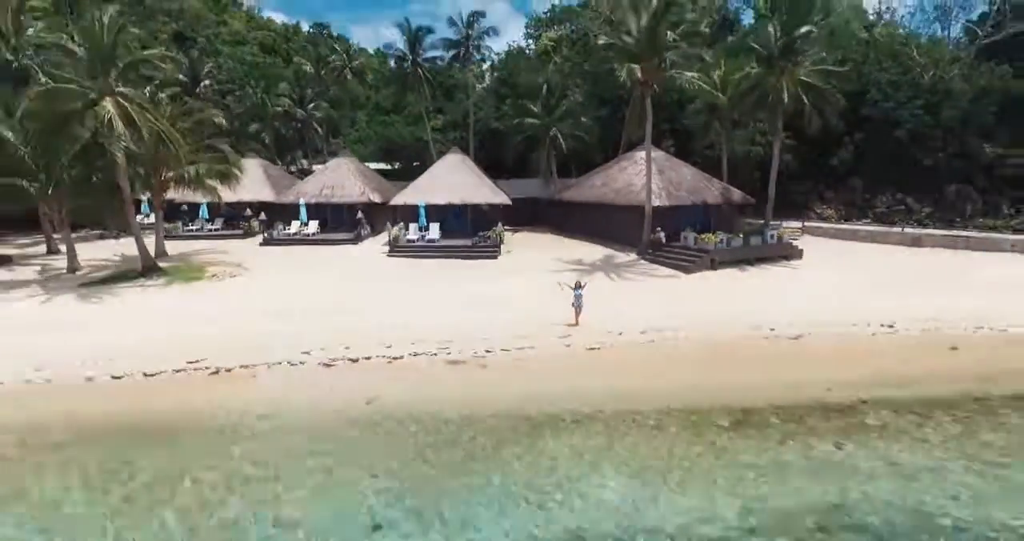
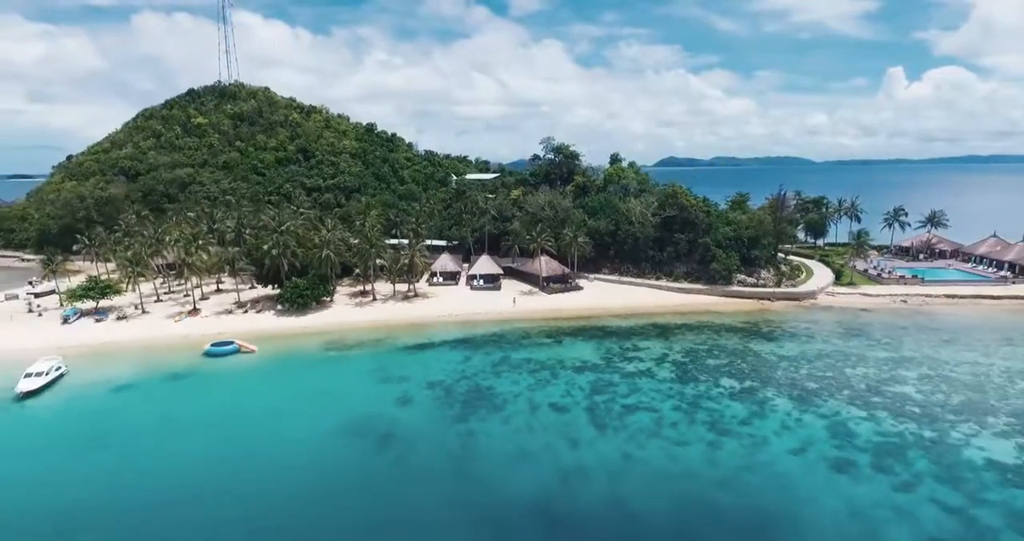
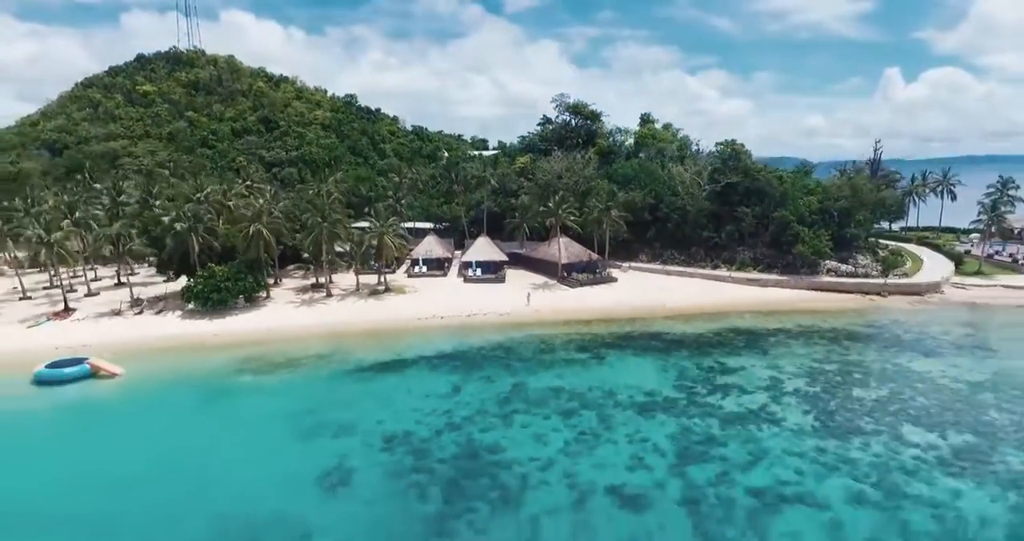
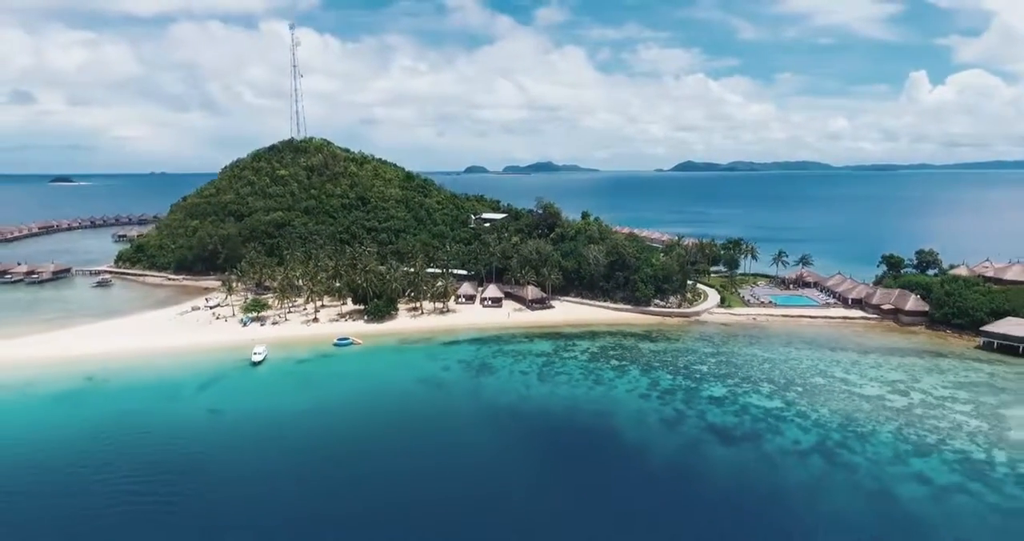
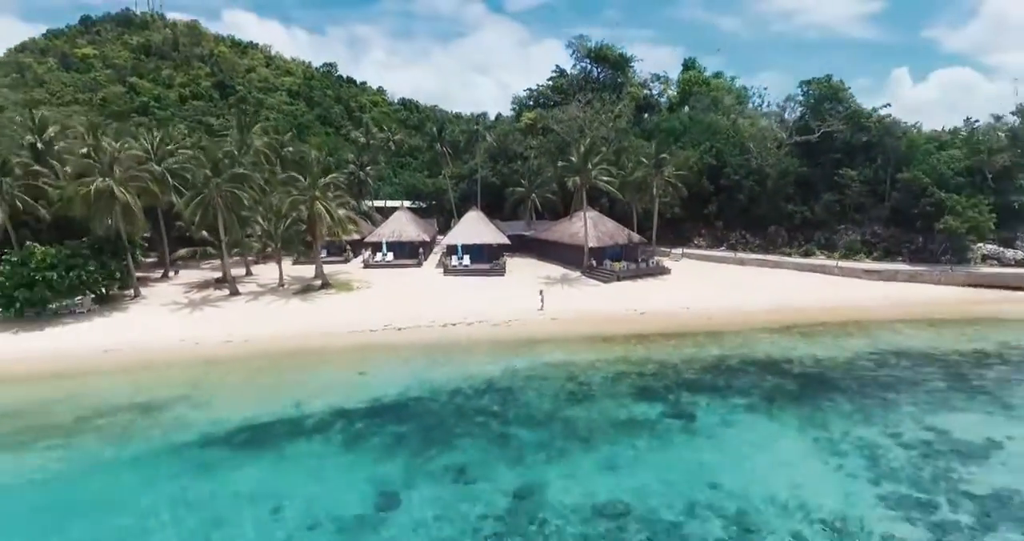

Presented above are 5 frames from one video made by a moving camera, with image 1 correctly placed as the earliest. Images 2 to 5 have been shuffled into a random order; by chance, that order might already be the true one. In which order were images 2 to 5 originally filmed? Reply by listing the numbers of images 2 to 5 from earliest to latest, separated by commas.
5, 3, 2, 4
